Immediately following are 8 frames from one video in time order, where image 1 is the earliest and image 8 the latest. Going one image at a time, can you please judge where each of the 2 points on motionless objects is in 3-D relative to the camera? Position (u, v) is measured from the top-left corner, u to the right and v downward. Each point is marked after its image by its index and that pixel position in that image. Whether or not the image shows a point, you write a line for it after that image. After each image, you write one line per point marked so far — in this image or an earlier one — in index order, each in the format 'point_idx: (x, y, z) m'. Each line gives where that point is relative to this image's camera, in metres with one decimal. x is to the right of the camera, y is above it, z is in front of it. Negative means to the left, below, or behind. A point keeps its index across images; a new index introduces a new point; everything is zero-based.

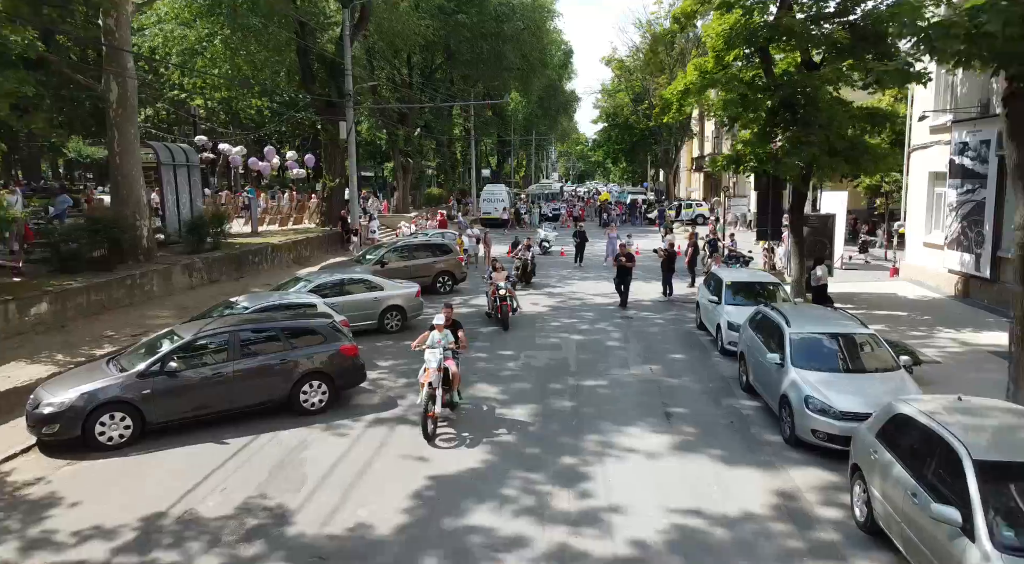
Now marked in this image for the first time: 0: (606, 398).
0: (+1.5, -1.7, +12.0) m
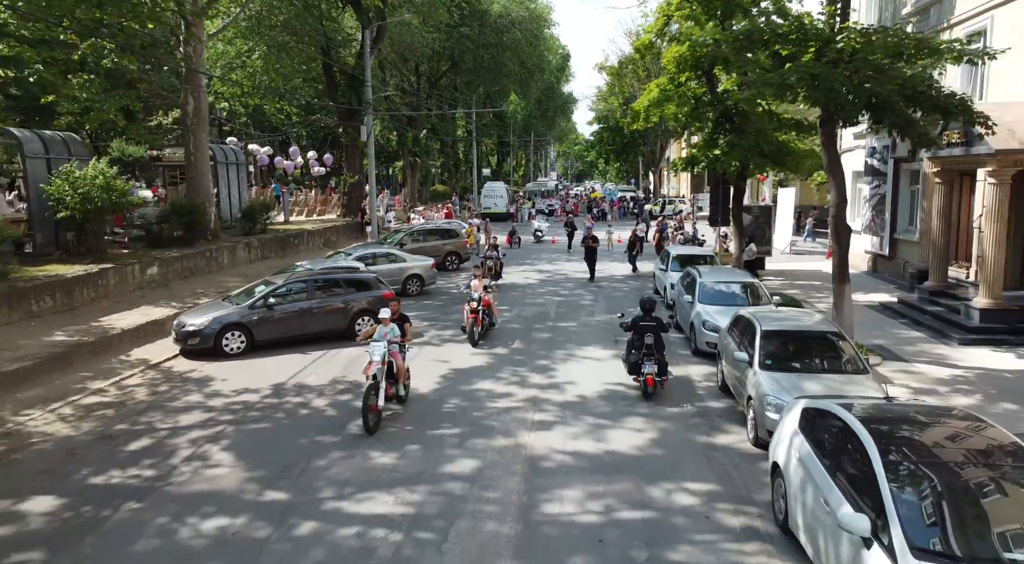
0: (+1.3, -1.0, +16.5) m
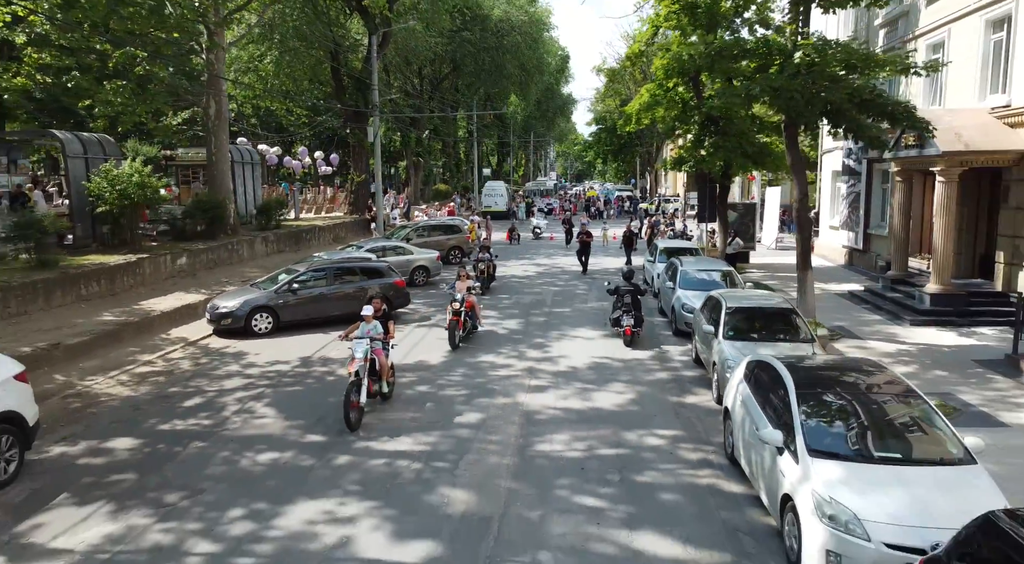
0: (+1.3, -0.8, +18.2) m
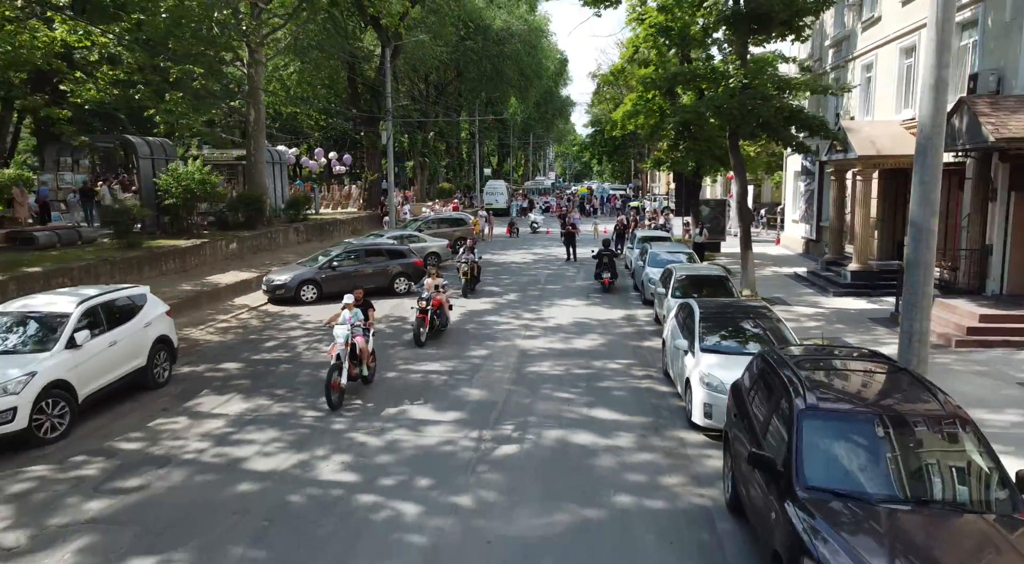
0: (+1.3, -0.2, +21.8) m
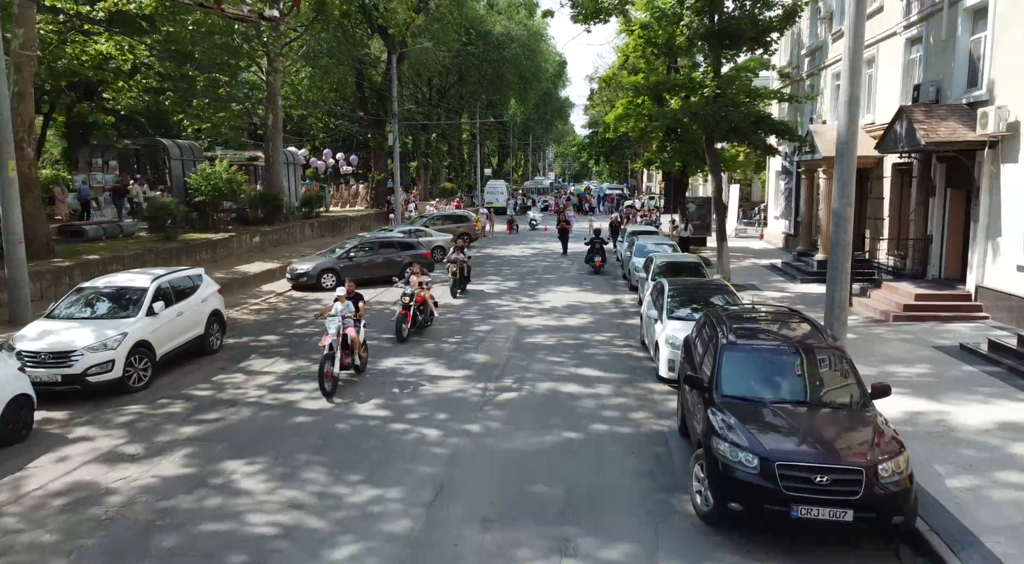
0: (+1.3, +0.1, +23.9) m
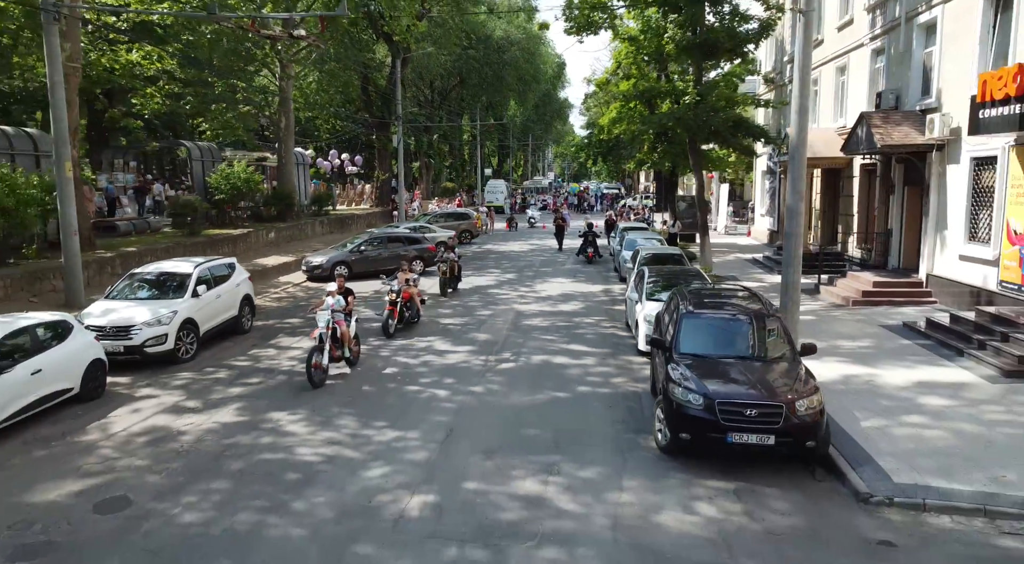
0: (+1.3, +0.3, +25.7) m
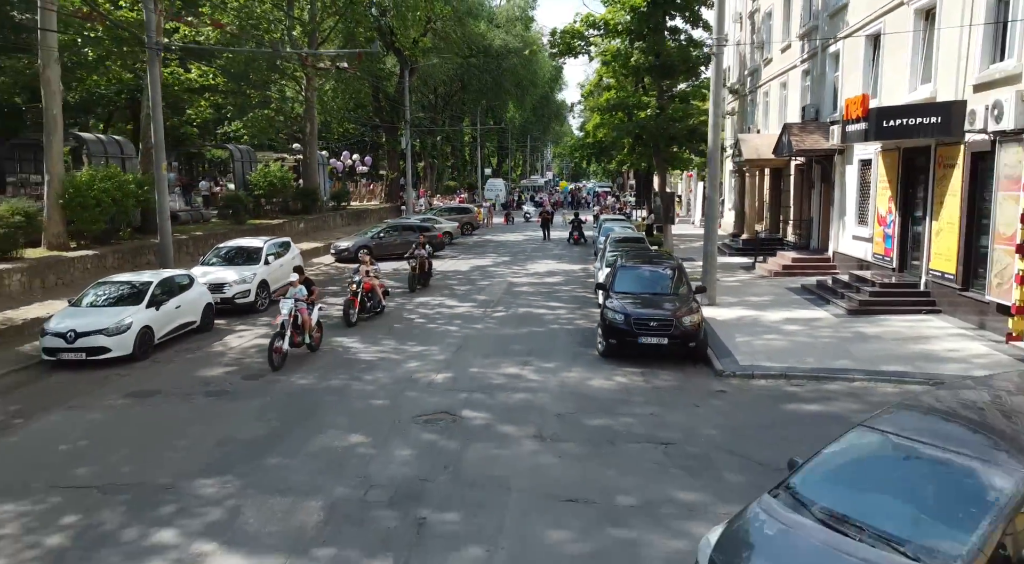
0: (+1.1, +1.0, +30.1) m
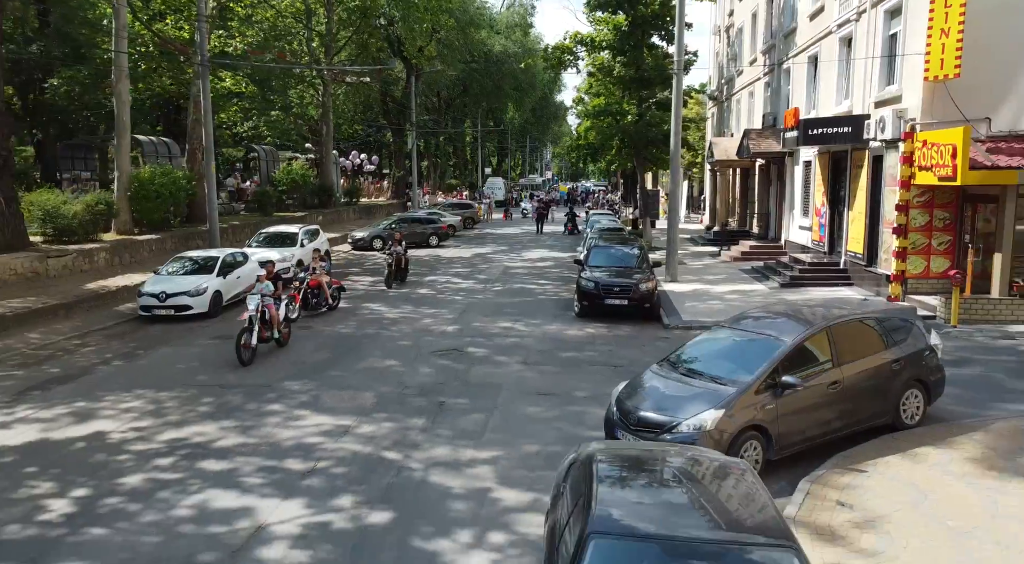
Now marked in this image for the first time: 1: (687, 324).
0: (+1.0, +1.6, +33.6) m
1: (+3.5, -0.8, +15.1) m
